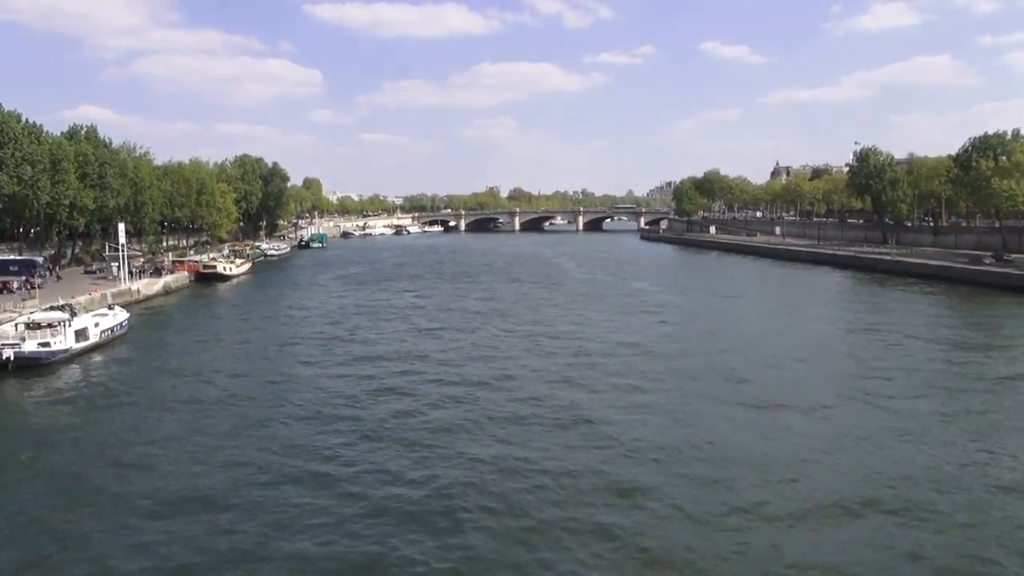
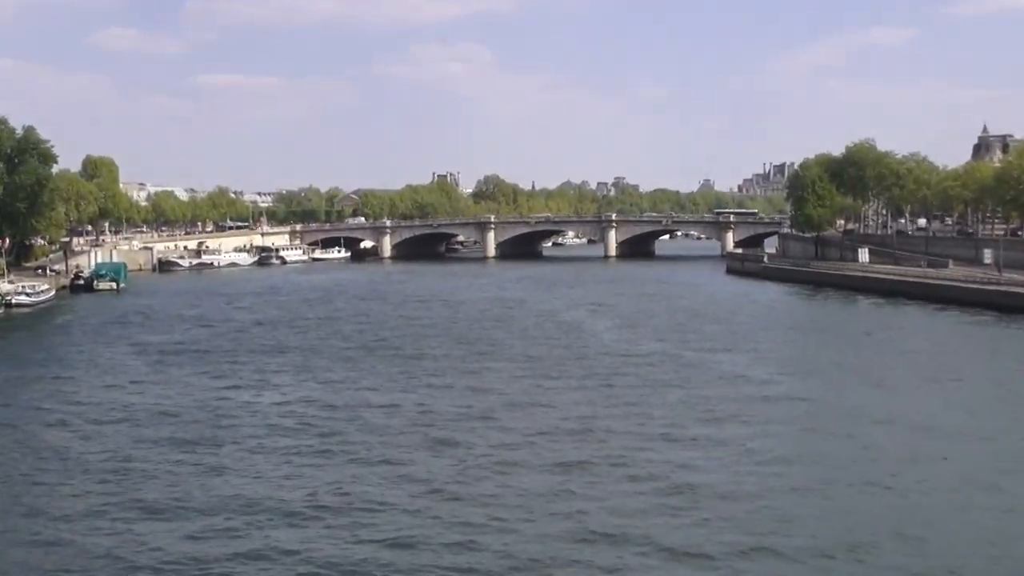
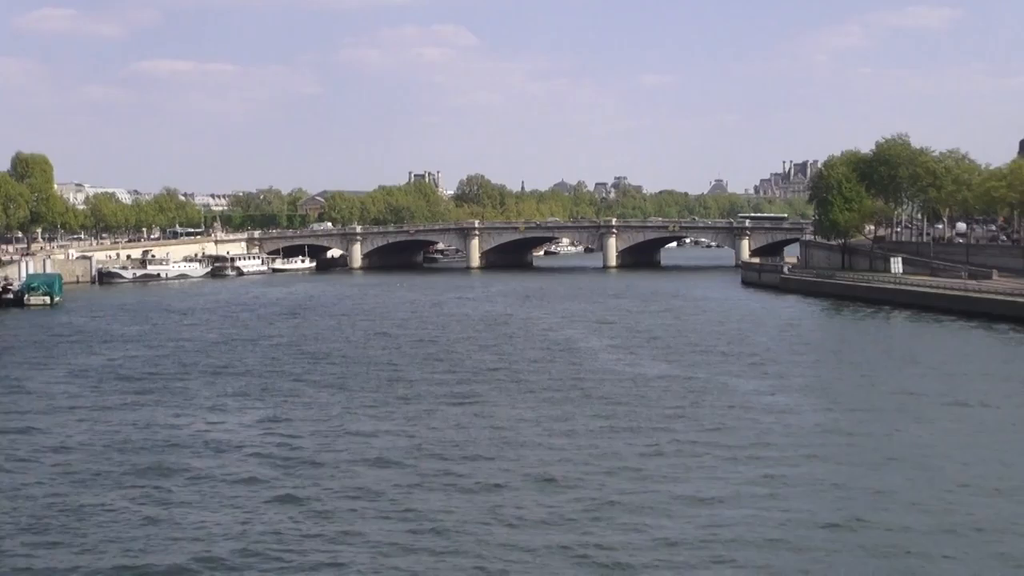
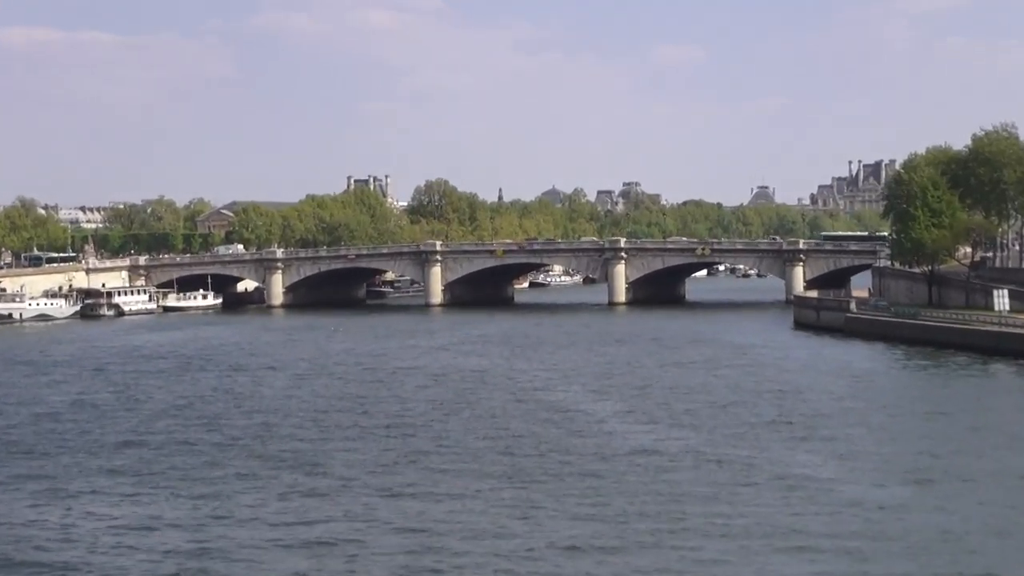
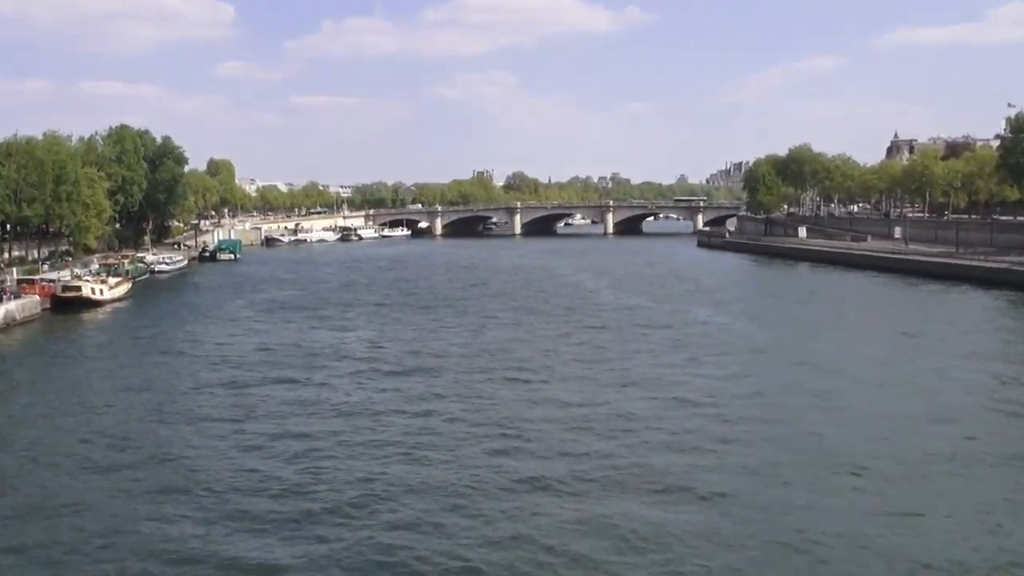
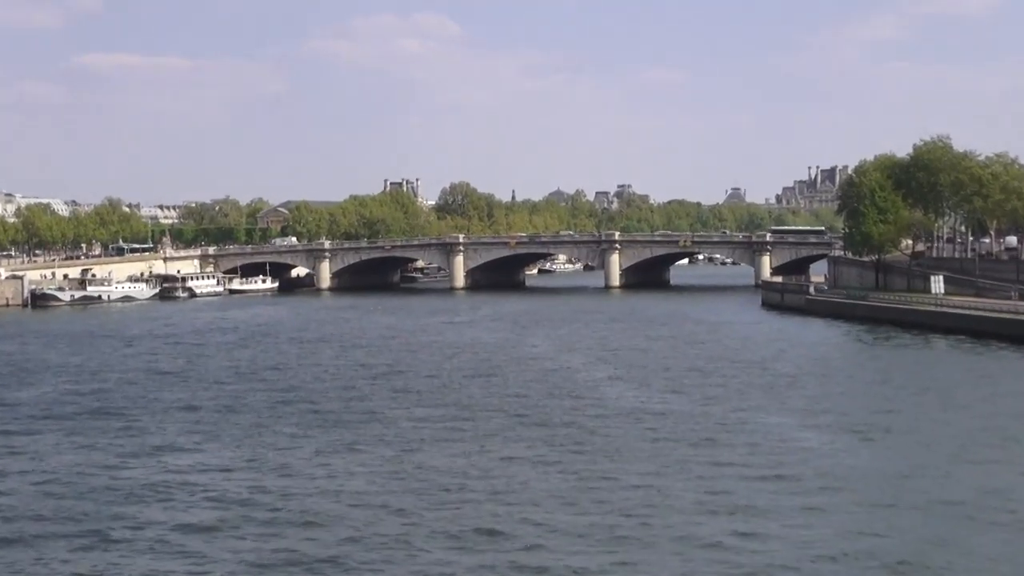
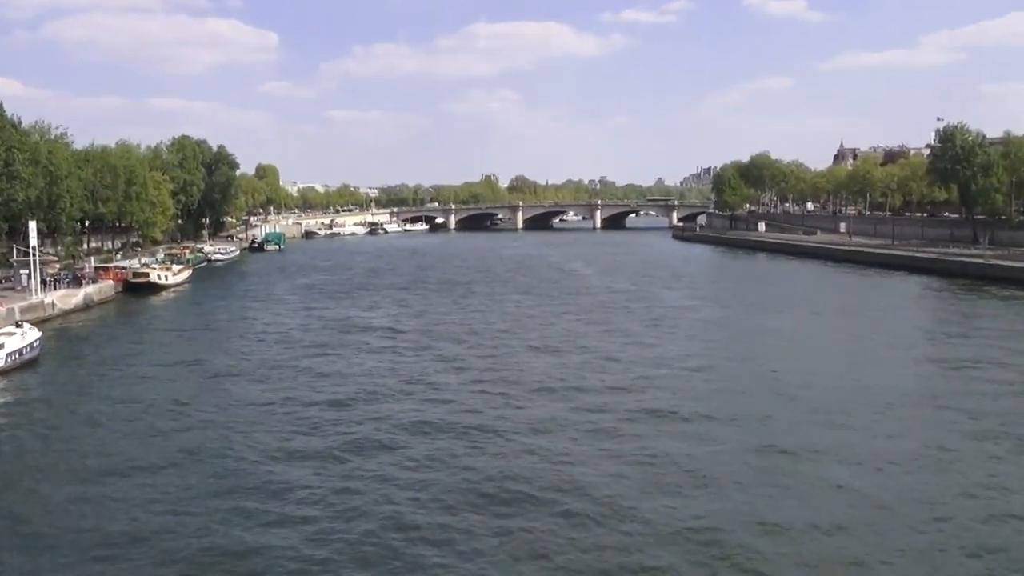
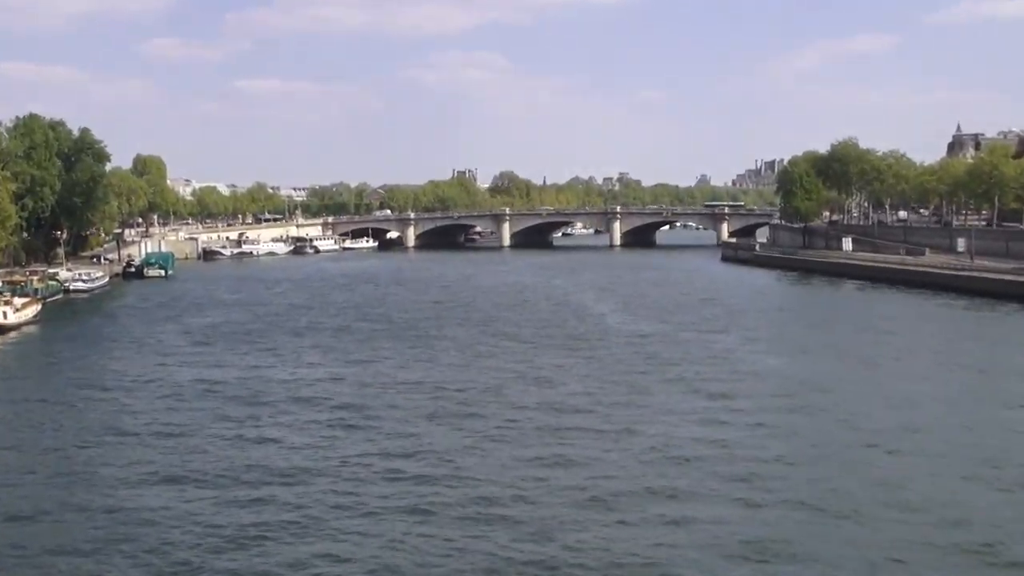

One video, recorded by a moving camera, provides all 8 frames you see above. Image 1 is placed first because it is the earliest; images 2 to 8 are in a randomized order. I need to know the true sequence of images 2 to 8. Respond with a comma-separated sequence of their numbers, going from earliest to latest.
7, 5, 8, 2, 3, 6, 4
